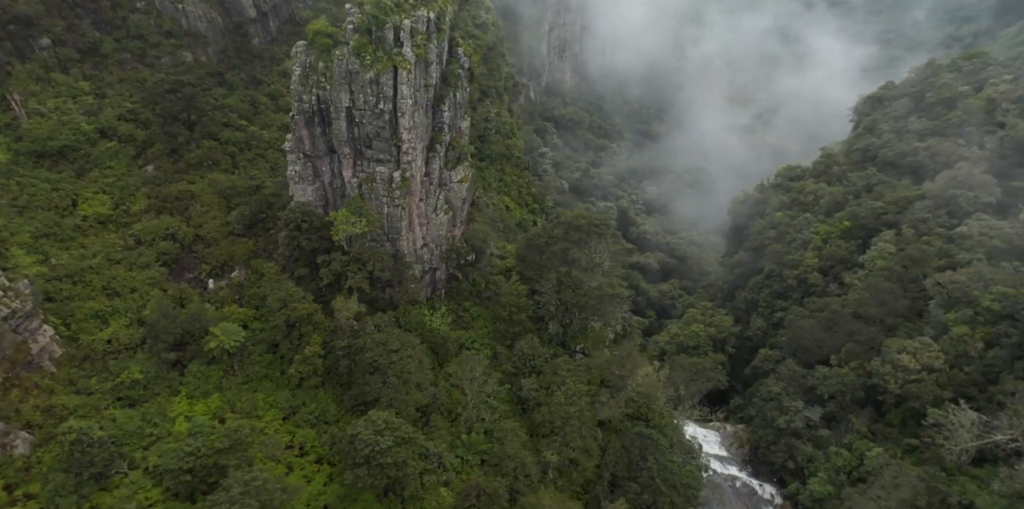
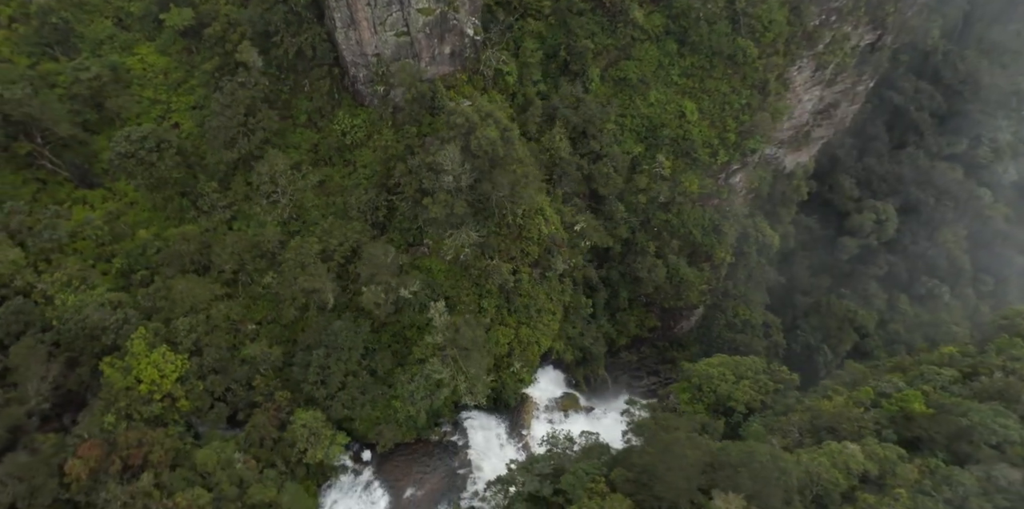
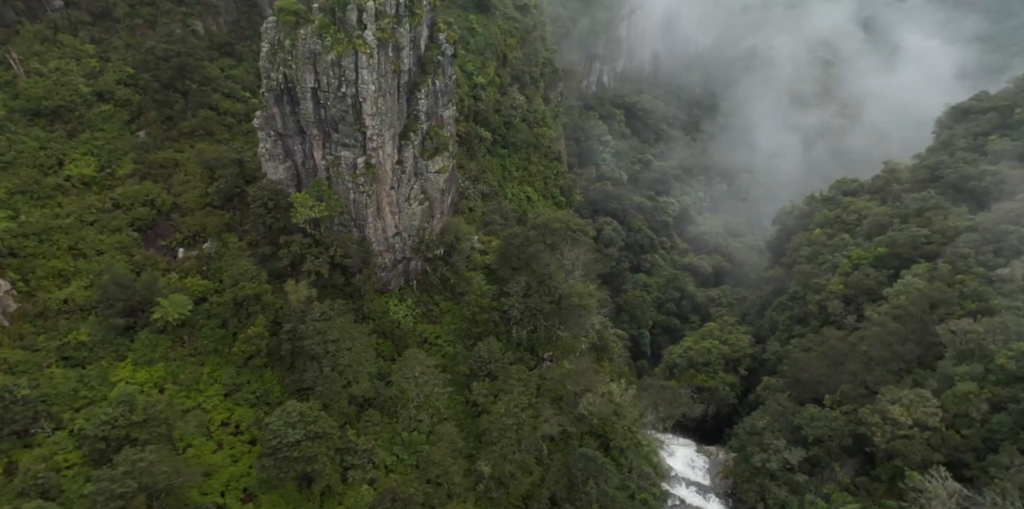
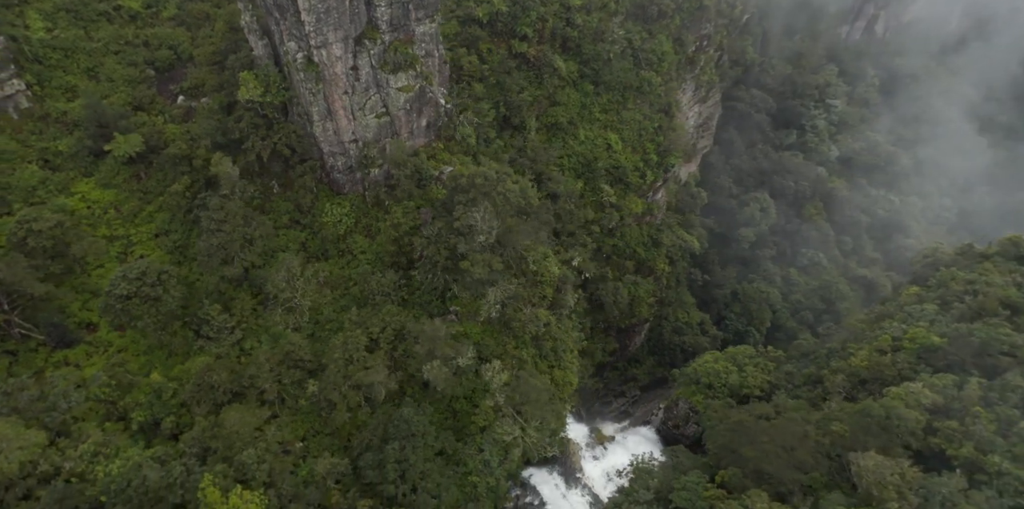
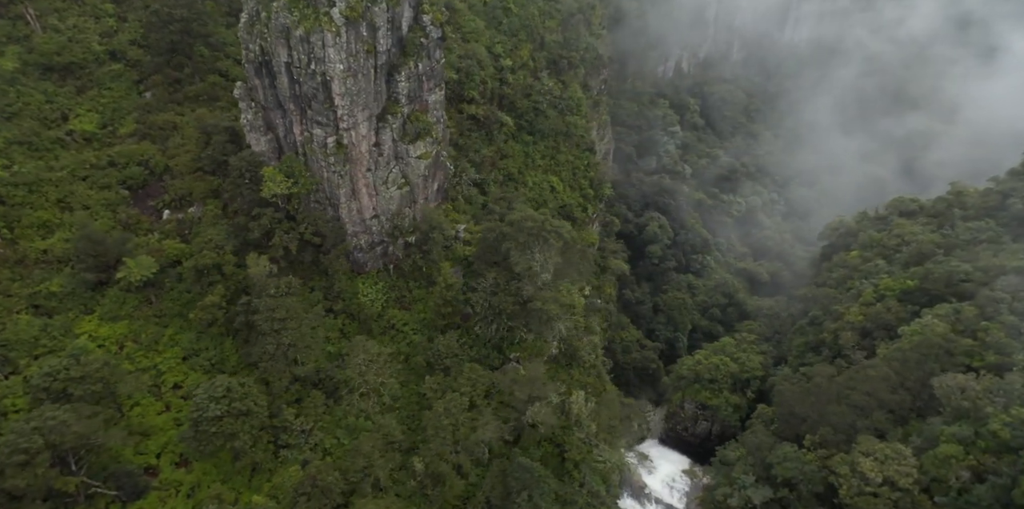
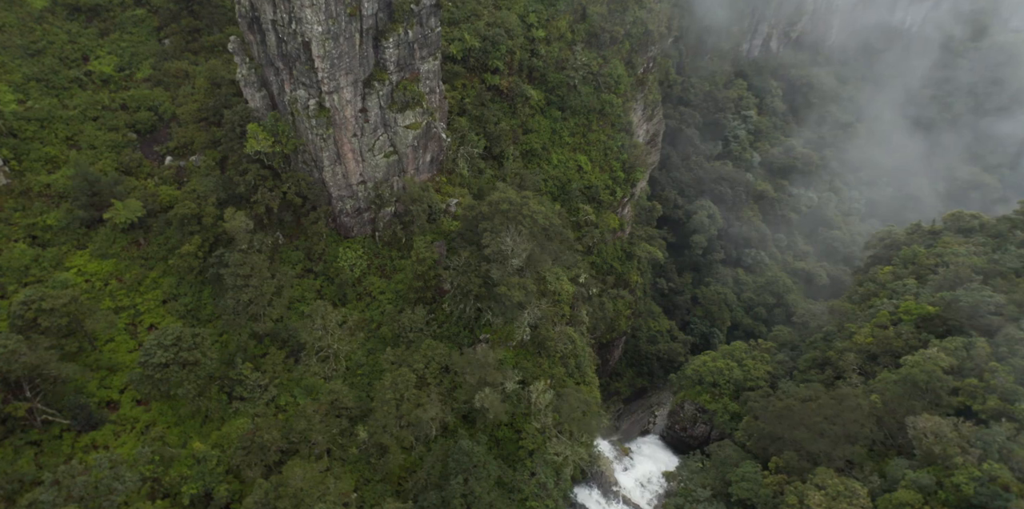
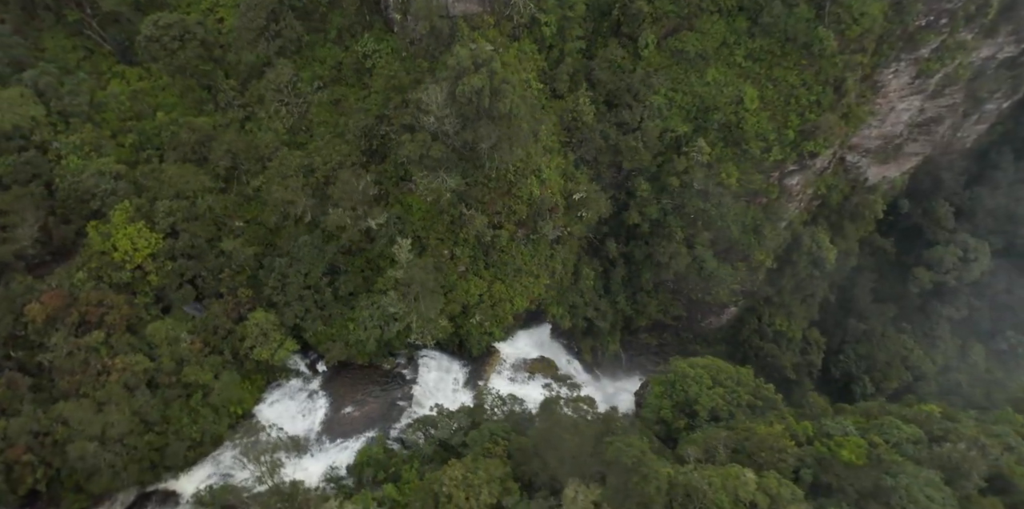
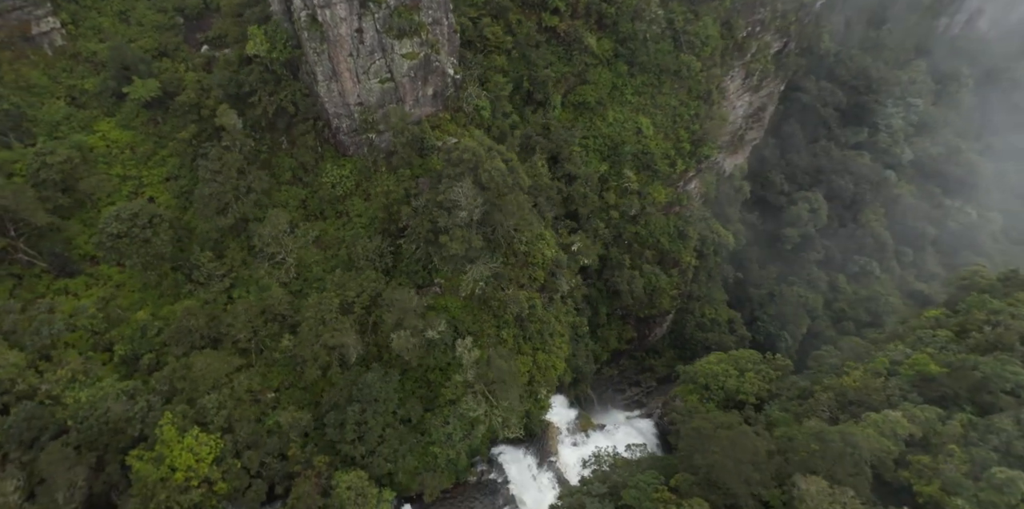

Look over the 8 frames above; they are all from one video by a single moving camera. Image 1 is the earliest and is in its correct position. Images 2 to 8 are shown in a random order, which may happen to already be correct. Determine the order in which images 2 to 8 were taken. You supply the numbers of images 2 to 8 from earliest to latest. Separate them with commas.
3, 5, 6, 4, 8, 2, 7
